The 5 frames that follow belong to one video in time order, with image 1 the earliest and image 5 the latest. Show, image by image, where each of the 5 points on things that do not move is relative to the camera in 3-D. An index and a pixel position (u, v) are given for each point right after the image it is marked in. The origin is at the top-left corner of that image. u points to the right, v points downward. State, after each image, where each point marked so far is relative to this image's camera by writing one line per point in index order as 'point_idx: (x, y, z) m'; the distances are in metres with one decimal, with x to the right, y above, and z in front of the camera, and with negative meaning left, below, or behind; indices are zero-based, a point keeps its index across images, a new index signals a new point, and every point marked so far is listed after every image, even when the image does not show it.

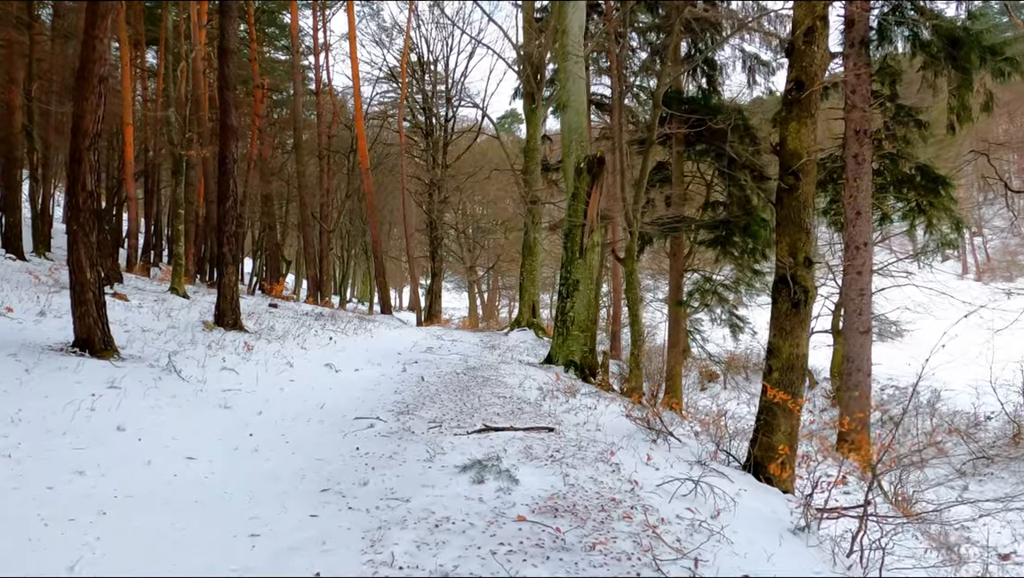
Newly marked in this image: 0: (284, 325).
0: (-3.4, -0.5, +8.9) m
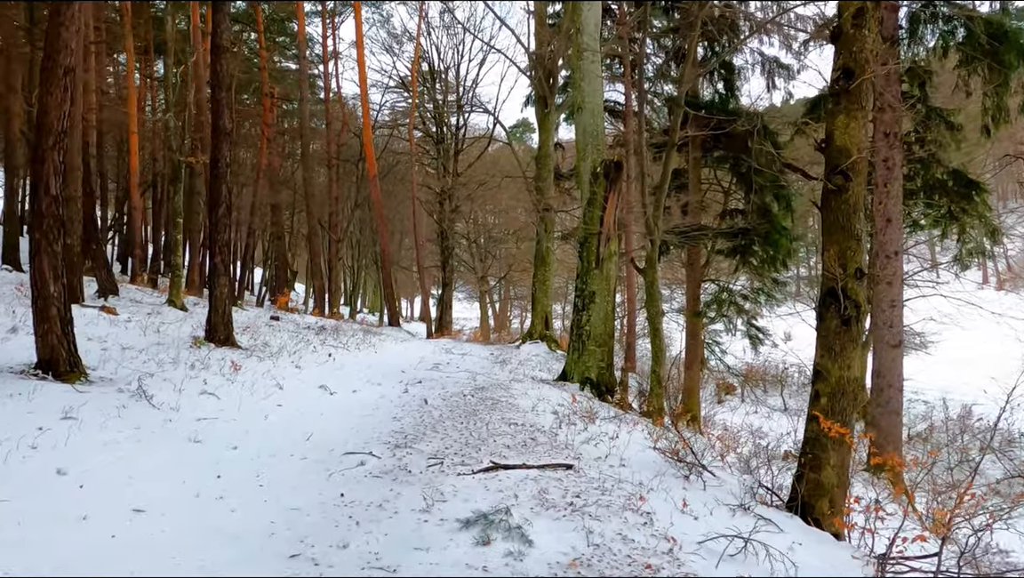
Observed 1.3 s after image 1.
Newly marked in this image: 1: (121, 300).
0: (-3.3, -0.7, +8.3) m
1: (-6.8, -0.2, +10.3) m
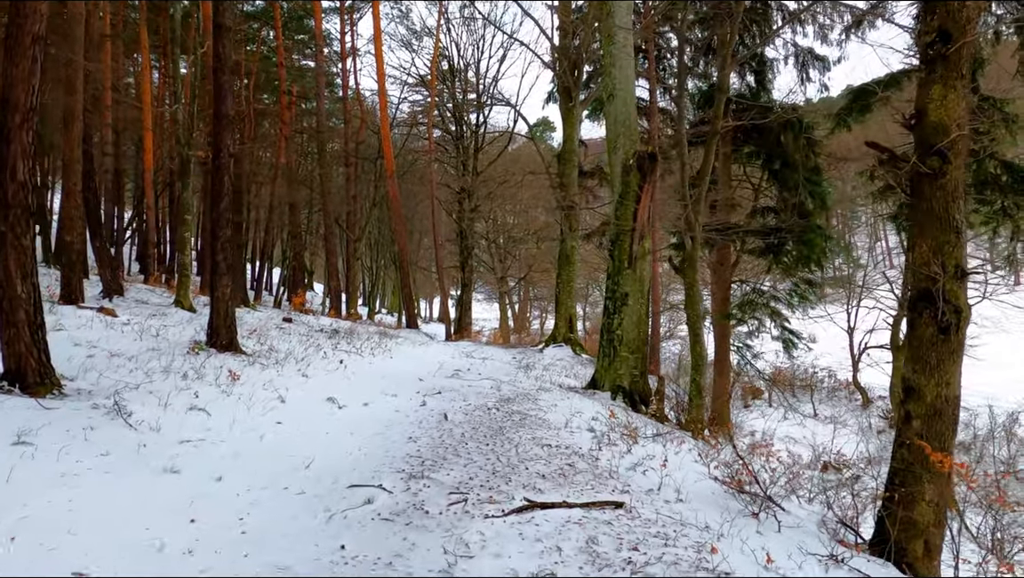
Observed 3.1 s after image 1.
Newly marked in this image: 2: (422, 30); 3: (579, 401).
0: (-2.9, -0.7, +7.8) m
1: (-6.4, -0.2, +9.9) m
2: (-2.9, +8.4, +19.4) m
3: (+0.8, -1.3, +6.9) m
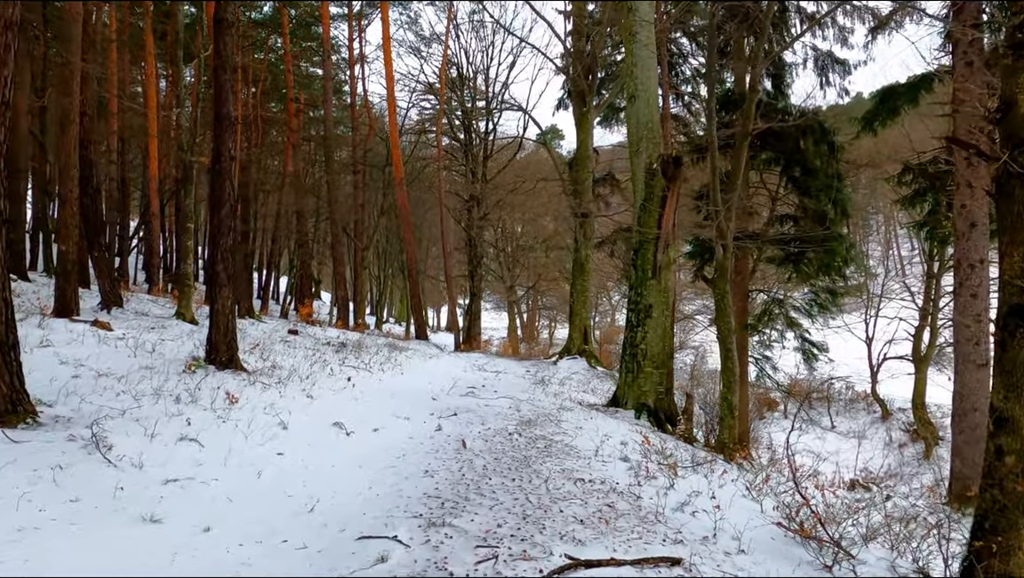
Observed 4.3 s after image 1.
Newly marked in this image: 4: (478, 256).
0: (-2.7, -0.9, +7.3) m
1: (-6.2, -0.4, +9.4) m
2: (-2.6, +8.1, +19.1) m
3: (+1.0, -1.4, +6.4) m
4: (-1.1, +1.1, +18.9) m
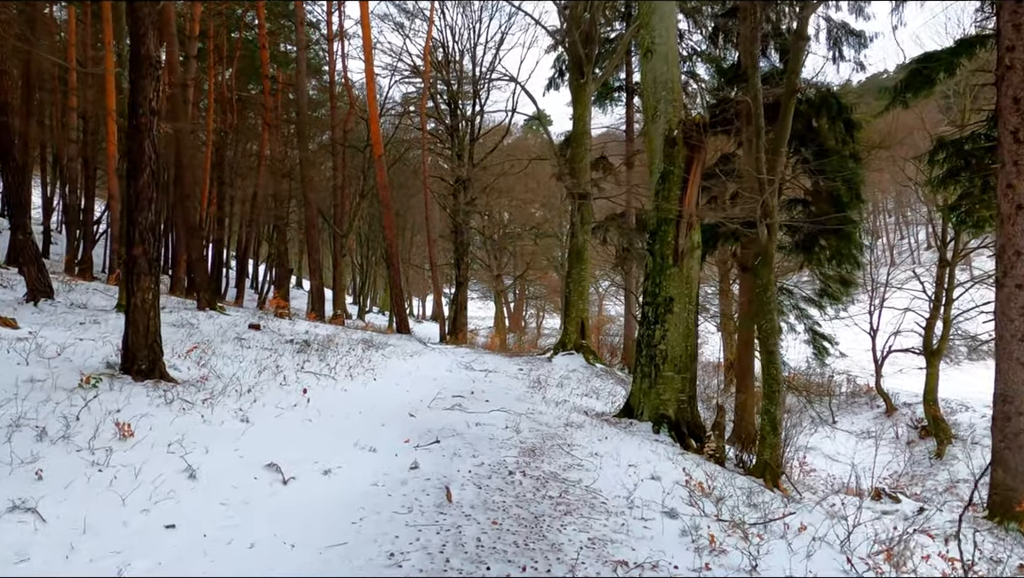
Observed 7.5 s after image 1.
0: (-2.7, -0.8, +5.9) m
1: (-6.3, -0.2, +8.0) m
2: (-2.9, +8.4, +17.6) m
3: (+1.0, -1.4, +5.1) m
4: (-1.4, +1.4, +17.6) m
